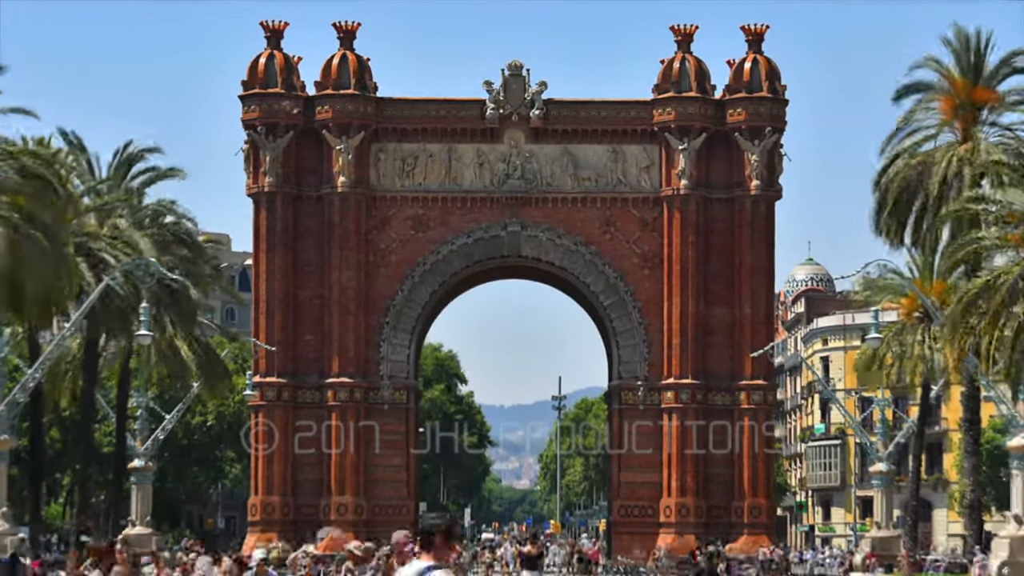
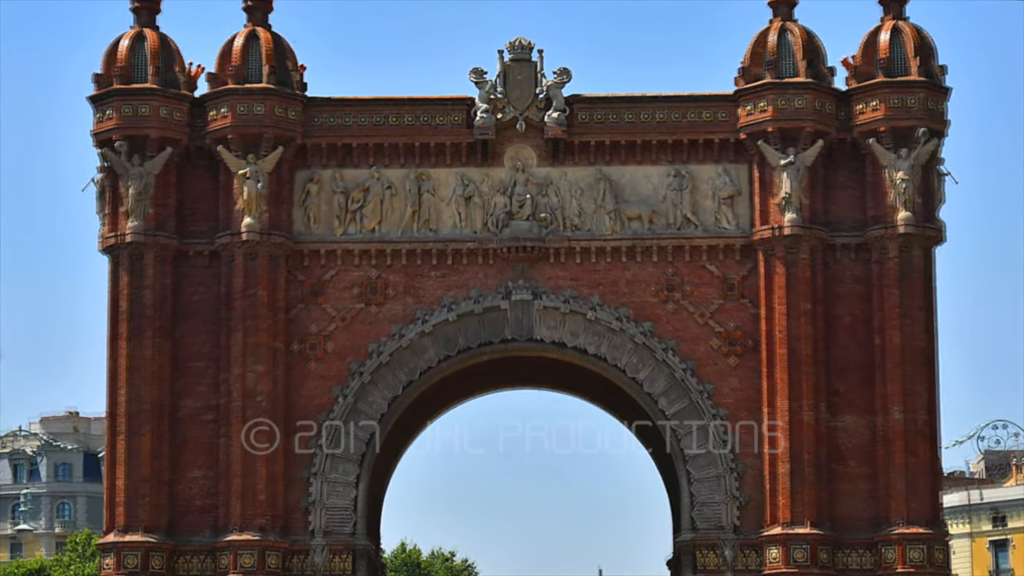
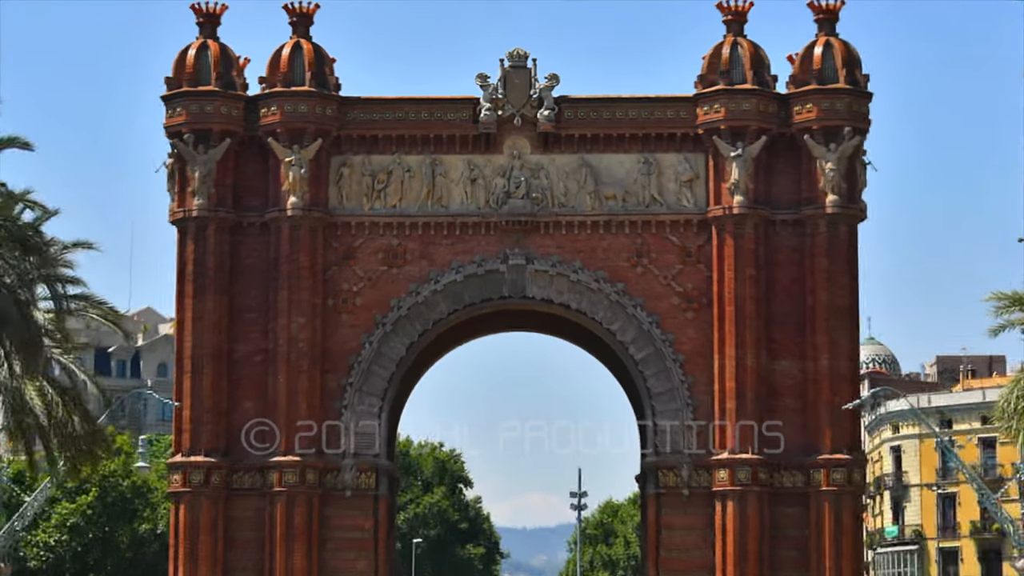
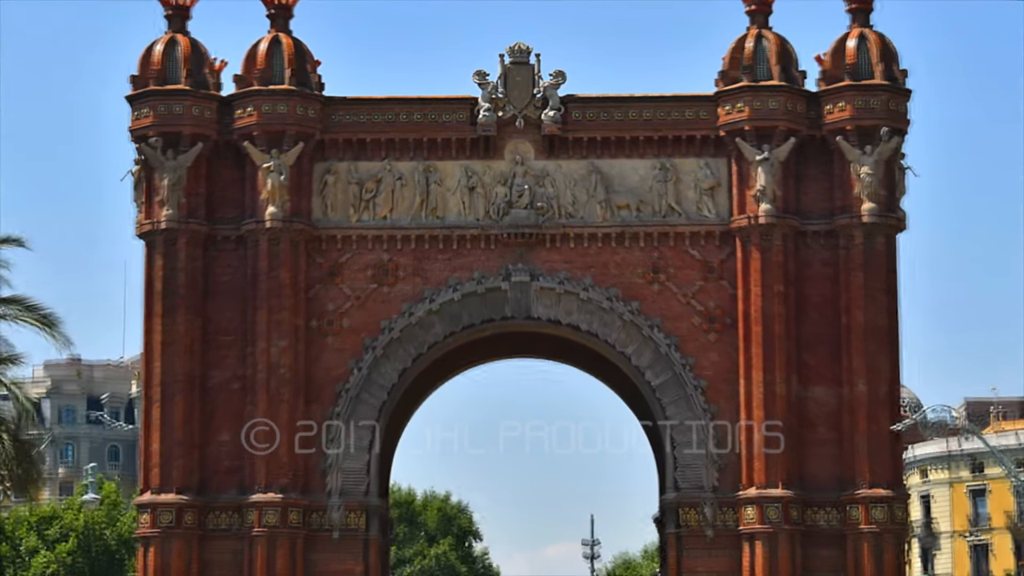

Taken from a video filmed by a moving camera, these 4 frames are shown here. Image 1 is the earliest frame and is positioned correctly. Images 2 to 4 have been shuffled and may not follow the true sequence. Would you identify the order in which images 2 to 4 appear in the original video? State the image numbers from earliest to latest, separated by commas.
3, 4, 2
